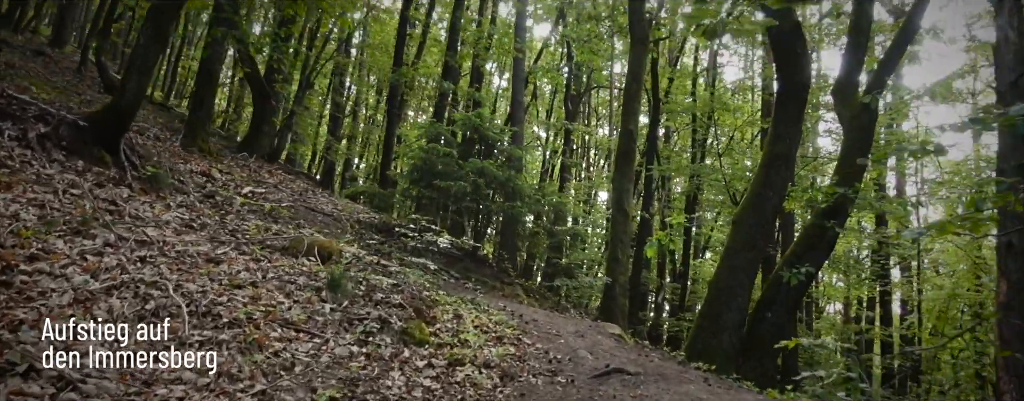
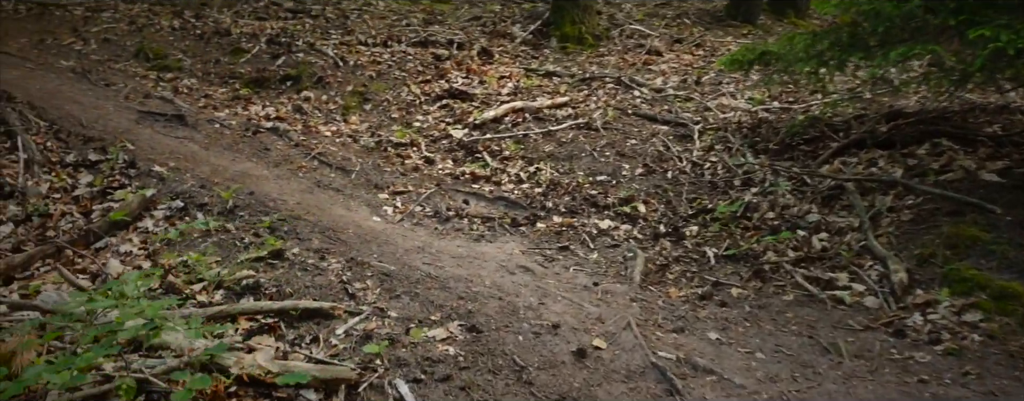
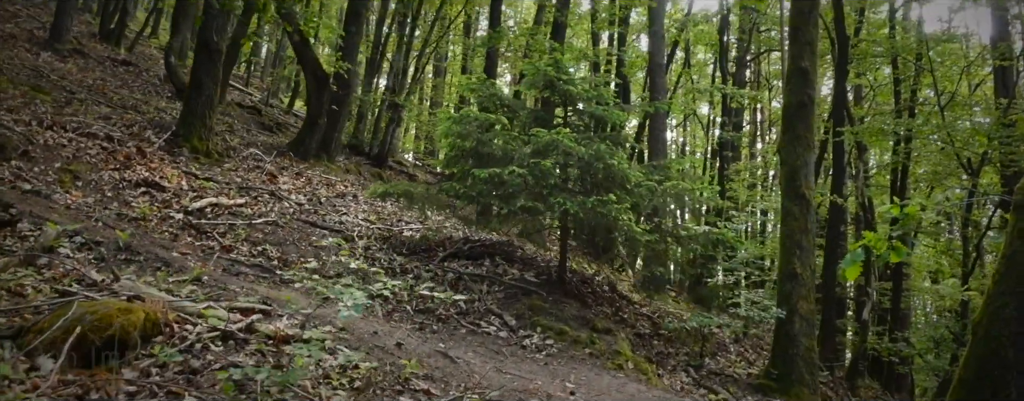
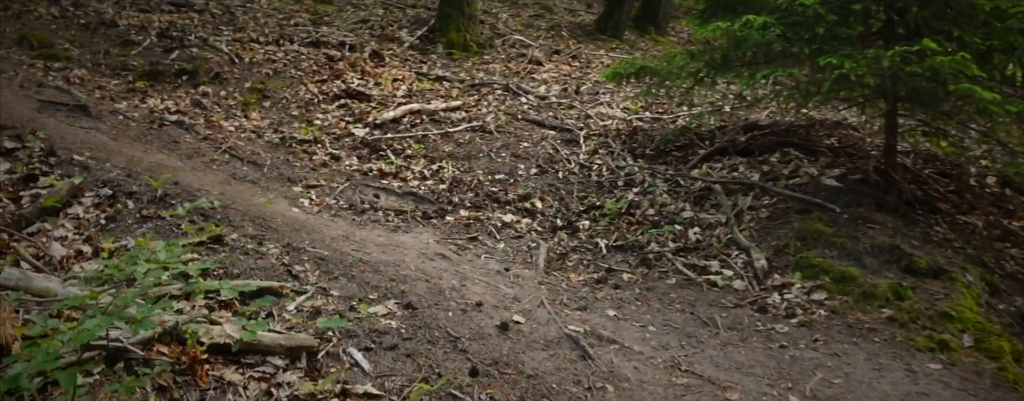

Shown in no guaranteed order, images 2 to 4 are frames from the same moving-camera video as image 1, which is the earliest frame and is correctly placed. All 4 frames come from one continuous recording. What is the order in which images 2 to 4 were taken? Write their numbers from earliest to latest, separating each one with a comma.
3, 4, 2
